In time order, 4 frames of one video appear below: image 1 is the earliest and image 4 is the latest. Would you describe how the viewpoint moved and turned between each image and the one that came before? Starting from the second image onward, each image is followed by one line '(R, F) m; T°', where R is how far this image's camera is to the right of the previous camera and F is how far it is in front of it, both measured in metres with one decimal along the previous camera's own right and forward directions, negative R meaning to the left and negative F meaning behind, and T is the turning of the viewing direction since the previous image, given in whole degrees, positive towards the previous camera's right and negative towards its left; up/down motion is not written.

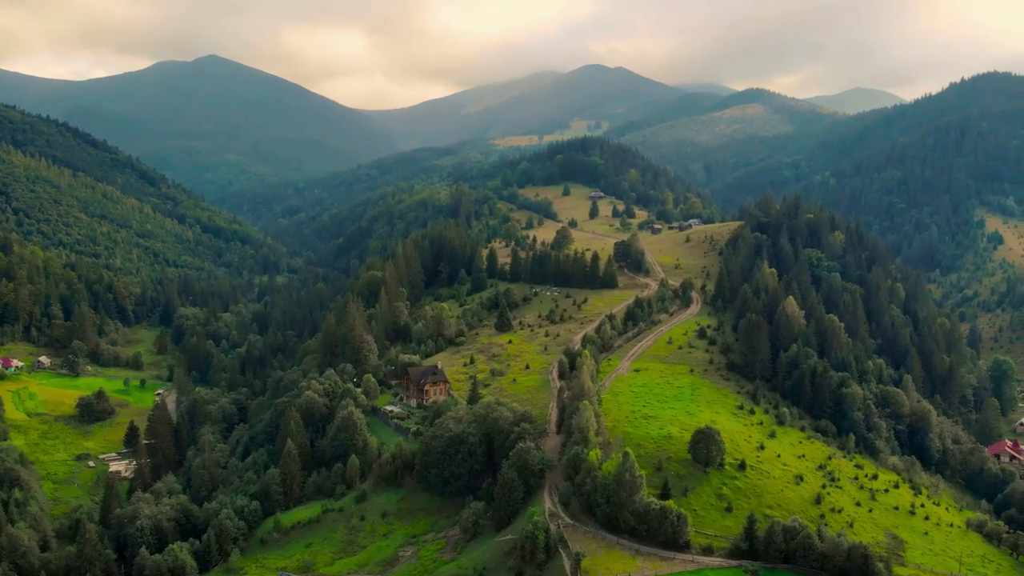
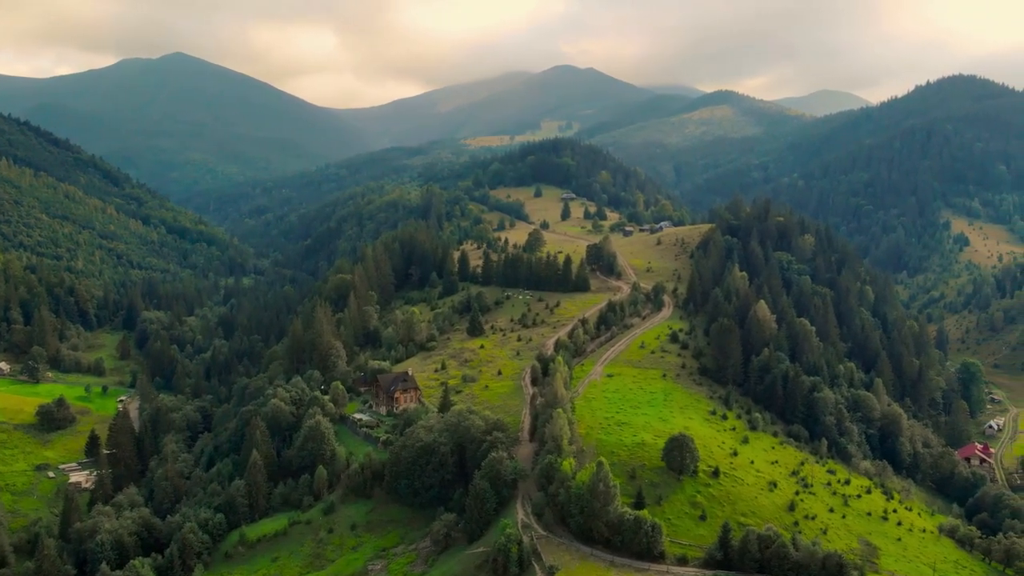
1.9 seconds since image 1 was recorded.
(+0.3, +1.6) m; +2°
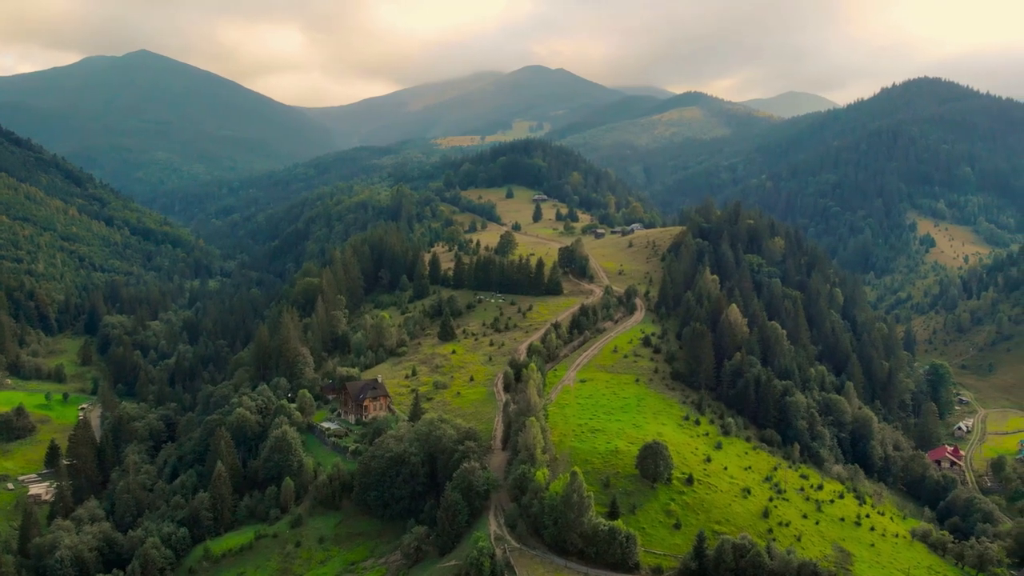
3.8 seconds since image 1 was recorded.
(+0.3, +1.5) m; +2°
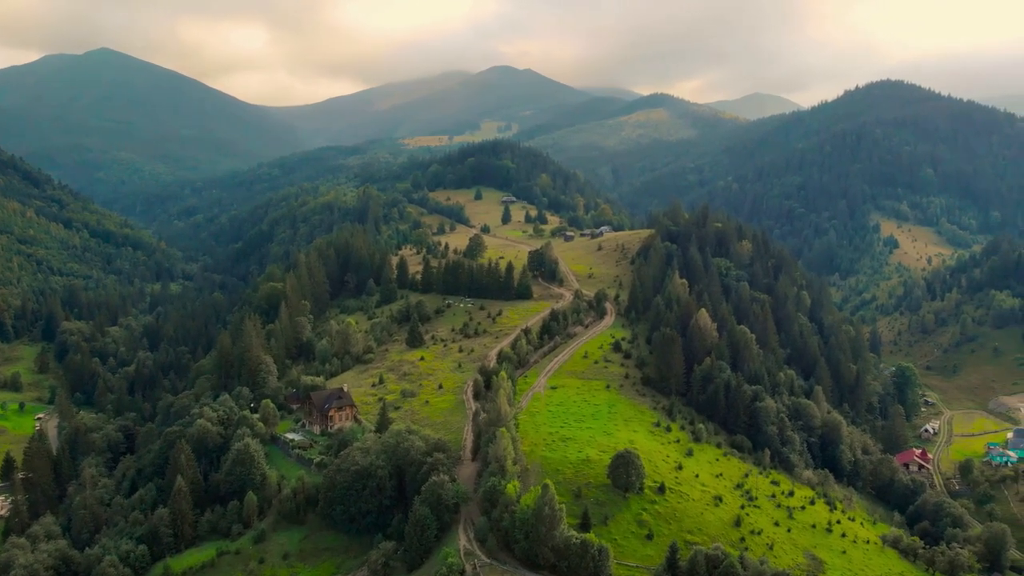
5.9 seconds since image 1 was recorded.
(+0.4, +1.5) m; +2°
